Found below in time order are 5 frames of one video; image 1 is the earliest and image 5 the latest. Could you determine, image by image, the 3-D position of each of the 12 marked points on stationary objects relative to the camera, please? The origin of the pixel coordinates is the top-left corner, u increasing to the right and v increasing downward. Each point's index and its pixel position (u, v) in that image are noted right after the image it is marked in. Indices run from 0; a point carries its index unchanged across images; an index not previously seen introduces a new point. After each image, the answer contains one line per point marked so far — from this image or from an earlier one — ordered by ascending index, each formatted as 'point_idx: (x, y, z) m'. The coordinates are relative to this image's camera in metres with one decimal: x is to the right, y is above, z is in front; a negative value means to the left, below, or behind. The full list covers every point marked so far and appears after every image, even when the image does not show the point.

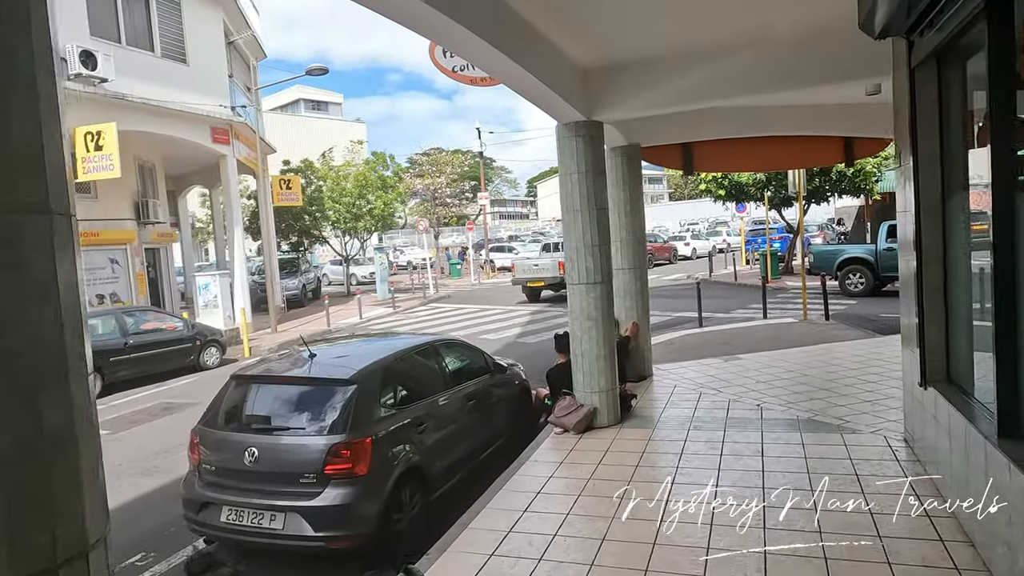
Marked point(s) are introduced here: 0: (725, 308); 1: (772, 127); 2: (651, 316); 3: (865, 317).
0: (+5.3, -0.5, +16.7) m
1: (+3.7, +2.3, +9.5) m
2: (+3.3, -0.7, +16.0) m
3: (+7.2, -0.6, +13.6) m
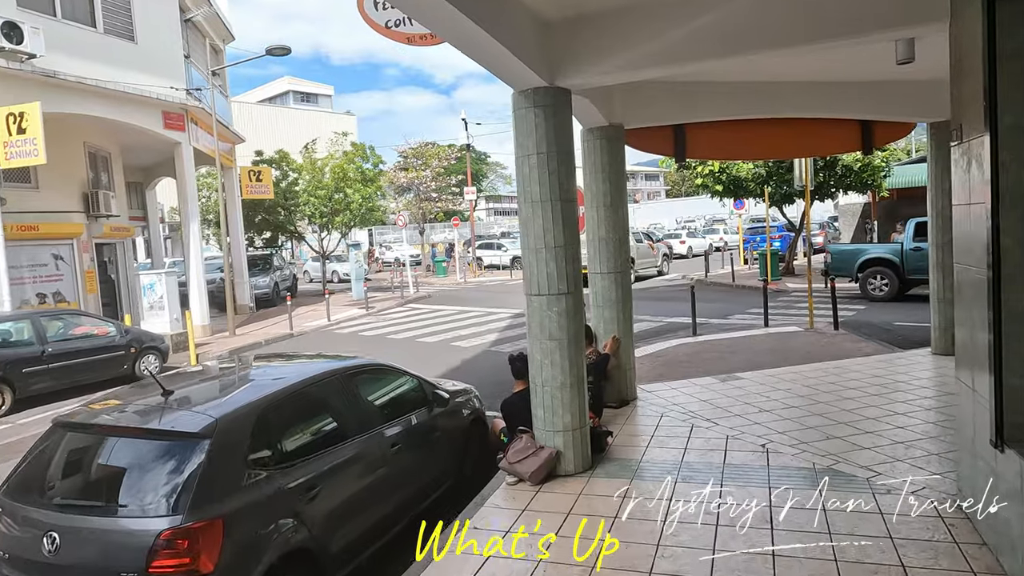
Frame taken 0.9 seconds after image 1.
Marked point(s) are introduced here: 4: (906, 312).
0: (+4.8, -0.6, +15.3) m
1: (+3.2, +2.2, +8.0) m
2: (+2.8, -0.8, +14.6) m
3: (+6.7, -0.7, +12.2) m
4: (+7.9, -0.6, +13.3) m
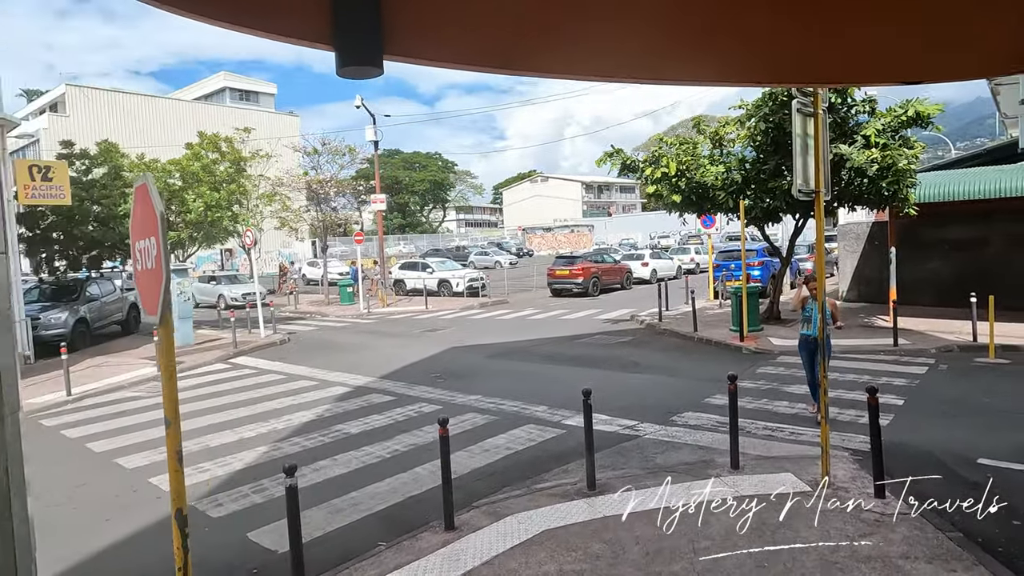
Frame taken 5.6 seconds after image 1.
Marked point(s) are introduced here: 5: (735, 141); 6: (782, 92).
0: (+2.0, -1.6, +9.1) m
1: (+0.7, +1.3, +1.9) m
2: (+0.1, -1.8, +8.4) m
3: (+4.1, -1.7, +6.1) m
4: (+5.2, -1.6, +7.2) m
5: (+5.0, +3.3, +15.1) m
6: (+5.5, +4.0, +13.6) m
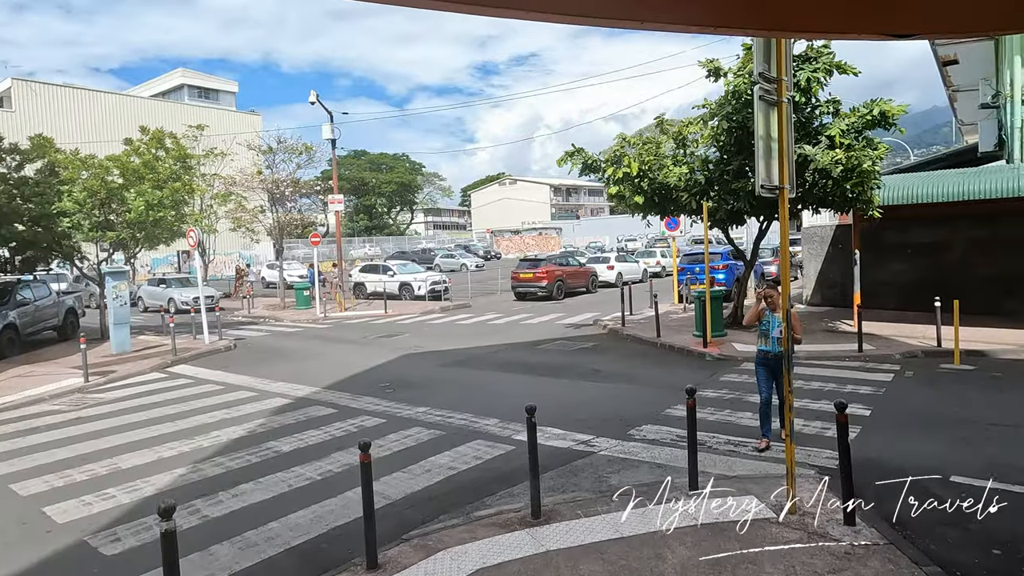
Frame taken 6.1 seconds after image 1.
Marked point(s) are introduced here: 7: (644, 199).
0: (+1.4, -1.7, +8.6) m
1: (+0.4, +1.2, +1.3) m
2: (-0.5, -1.8, +7.8) m
3: (+3.5, -1.8, +5.7) m
4: (+4.6, -1.6, +6.8) m
5: (+4.1, +3.2, +14.7) m
6: (+4.6, +3.9, +13.3) m
7: (+3.0, +2.0, +15.0) m
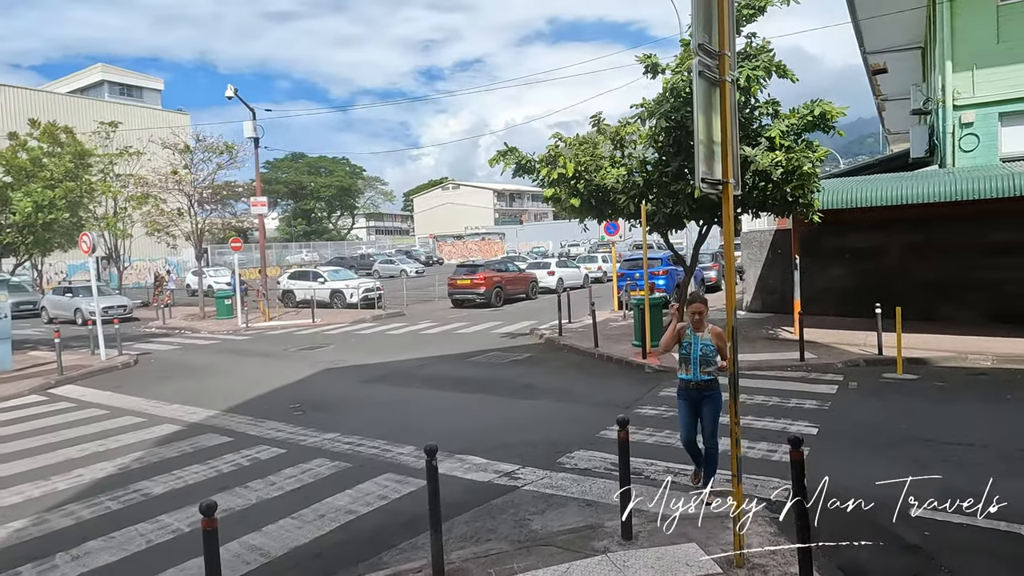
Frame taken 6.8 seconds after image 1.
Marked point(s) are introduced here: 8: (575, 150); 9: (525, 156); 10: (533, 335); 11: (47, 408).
0: (+0.4, -1.8, +7.7) m
1: (0.0, +1.2, +0.4) m
2: (-1.4, -1.9, +6.7) m
3: (+2.8, -1.8, +5.0) m
4: (+3.8, -1.7, +6.2) m
5: (+2.6, +3.1, +14.1) m
6: (+3.3, +3.8, +12.7) m
7: (+1.5, +1.8, +14.2) m
8: (+1.4, +2.9, +14.2) m
9: (+0.3, +2.8, +14.3) m
10: (+0.5, -1.2, +16.3) m
11: (-7.8, -2.0, +11.2) m
